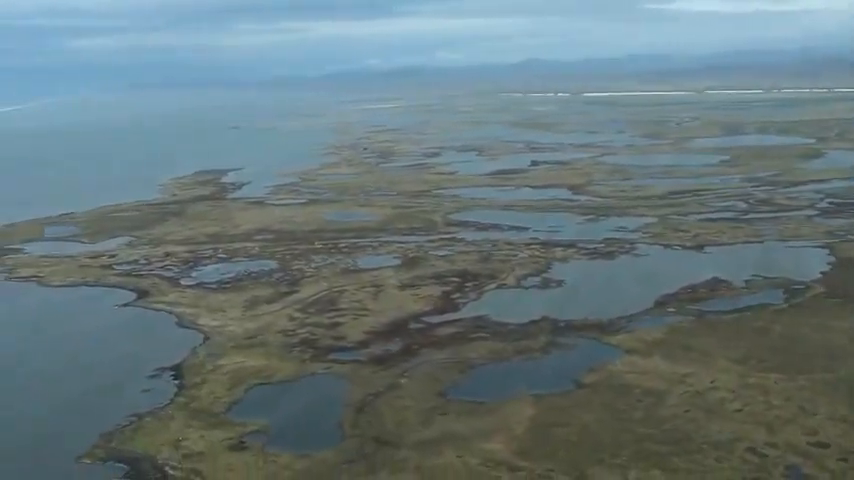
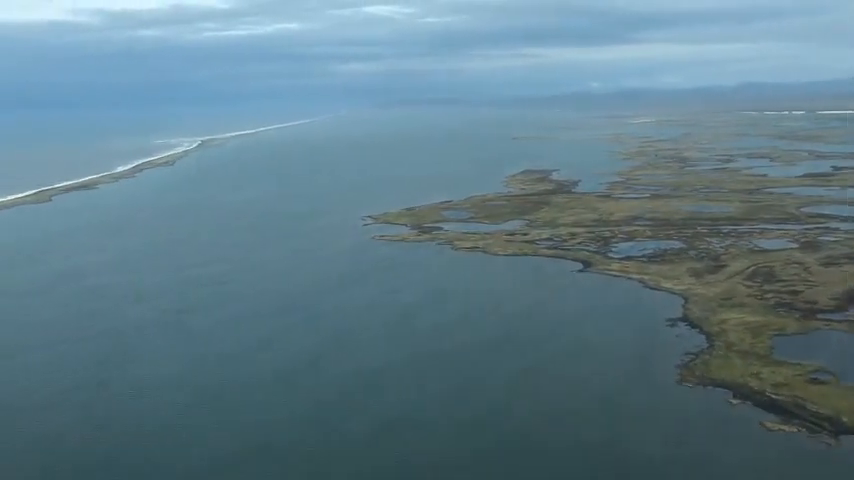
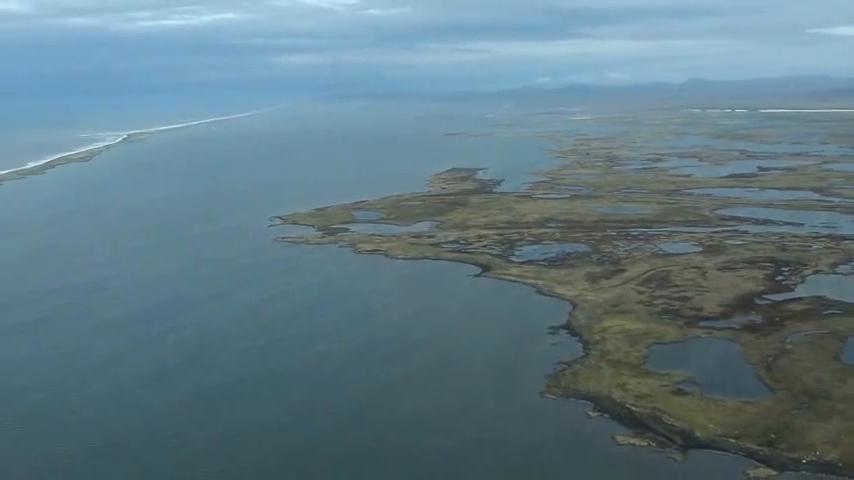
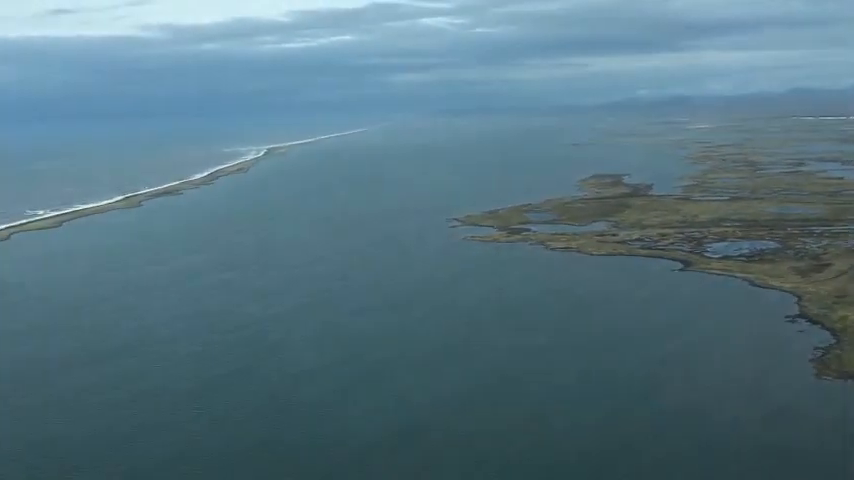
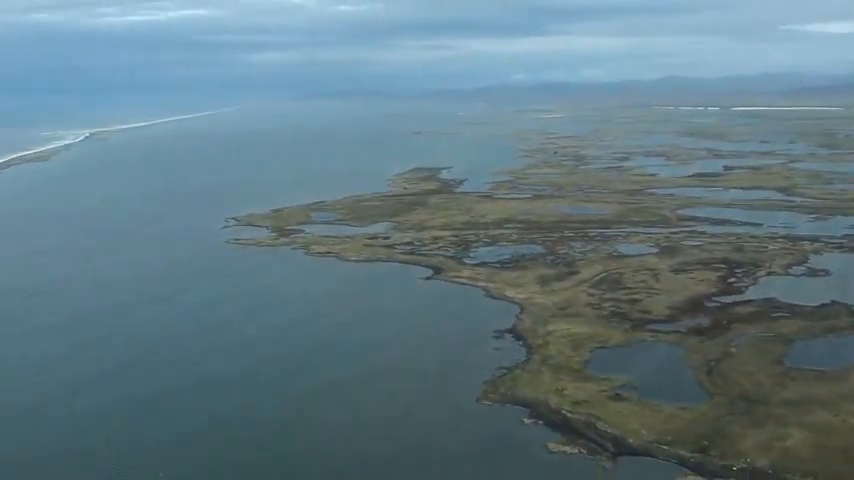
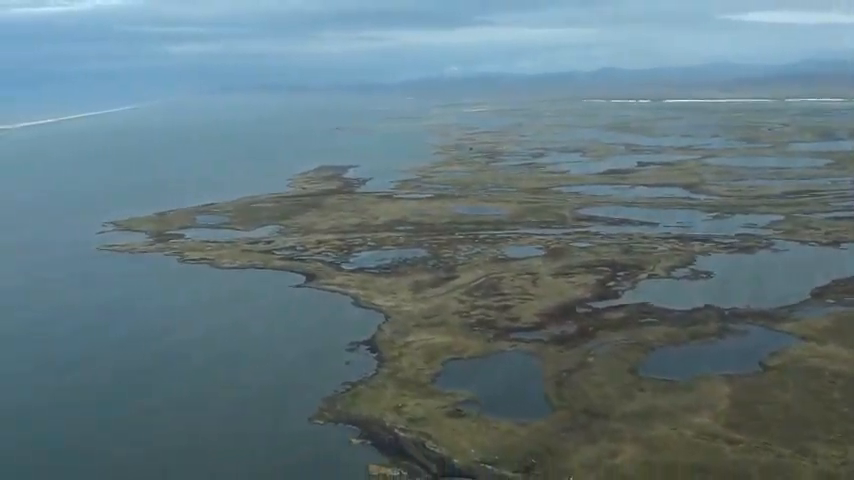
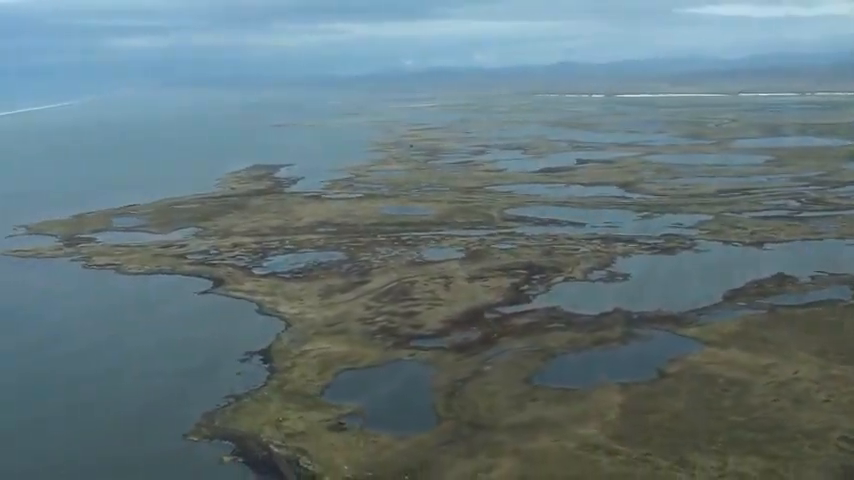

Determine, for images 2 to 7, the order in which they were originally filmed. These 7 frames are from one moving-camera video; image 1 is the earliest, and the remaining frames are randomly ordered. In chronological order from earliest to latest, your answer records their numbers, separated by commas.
7, 6, 5, 3, 2, 4
